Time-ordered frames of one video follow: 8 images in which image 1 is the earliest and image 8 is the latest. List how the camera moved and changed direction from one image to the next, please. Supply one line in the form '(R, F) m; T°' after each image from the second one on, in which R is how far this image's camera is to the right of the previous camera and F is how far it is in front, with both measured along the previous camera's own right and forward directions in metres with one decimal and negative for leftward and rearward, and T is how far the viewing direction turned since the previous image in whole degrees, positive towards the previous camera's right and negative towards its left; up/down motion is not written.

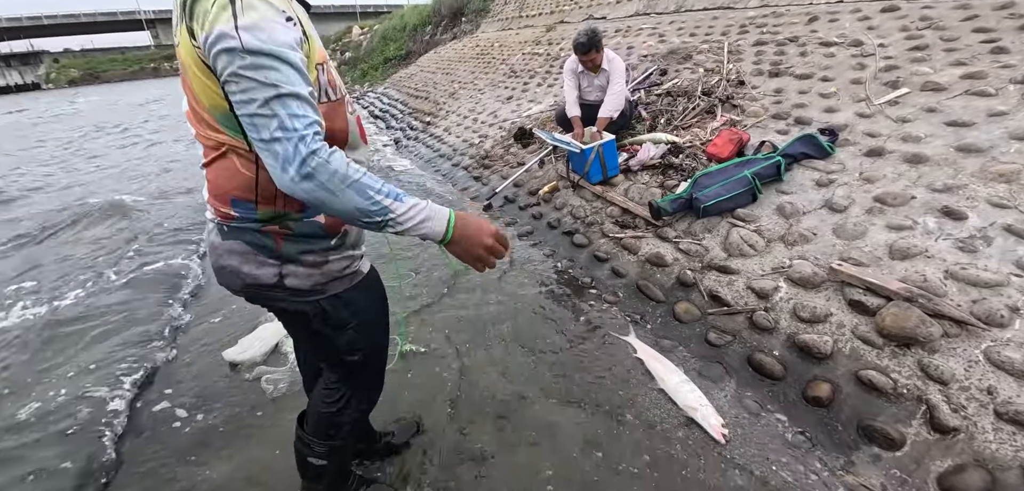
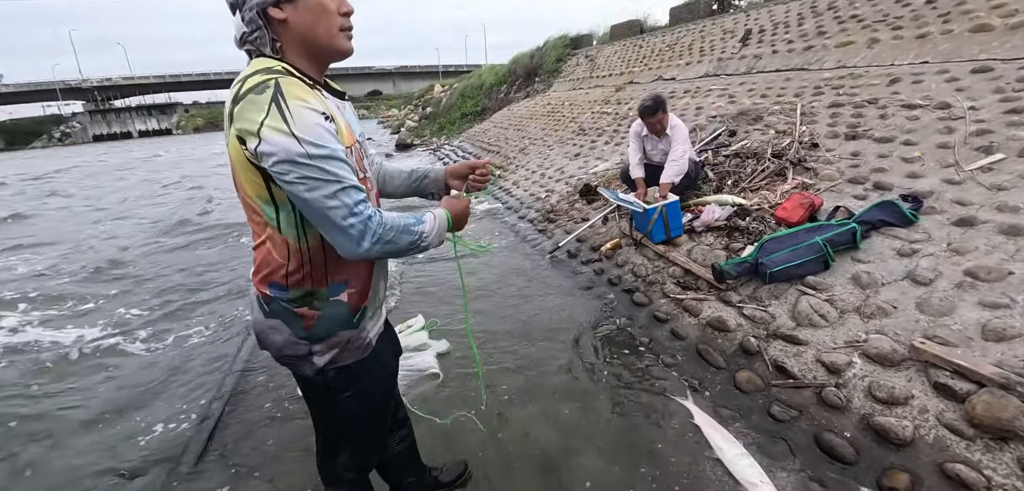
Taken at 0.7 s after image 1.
(0.0, -0.2) m; -8°
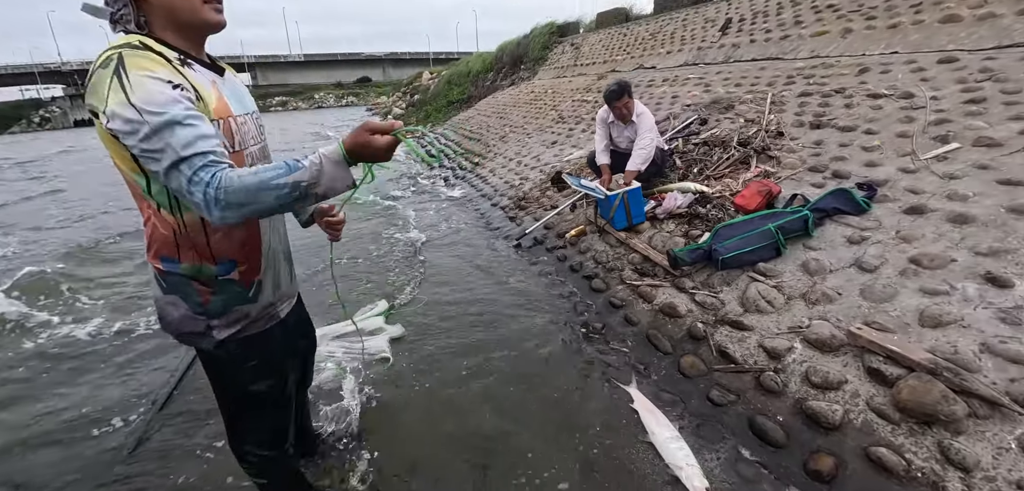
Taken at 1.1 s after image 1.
(+0.3, 0.0) m; +1°
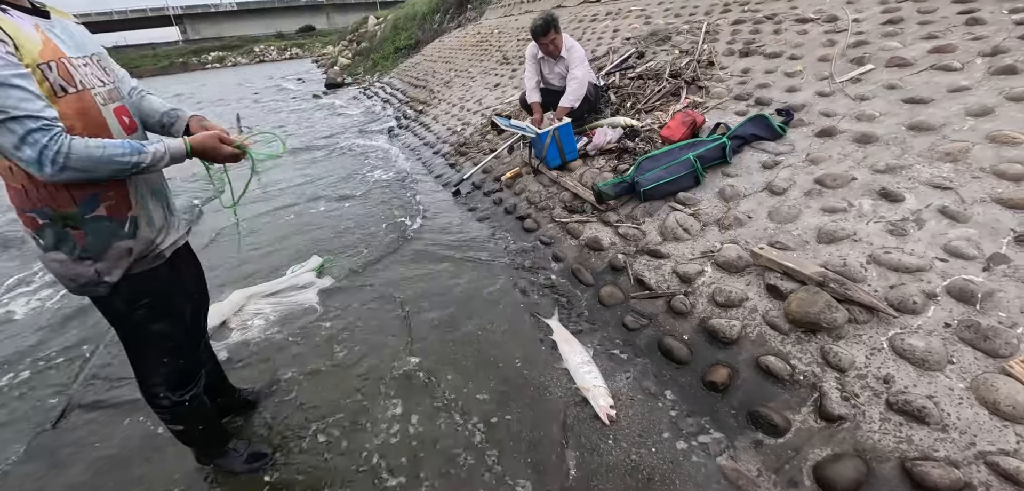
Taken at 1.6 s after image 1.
(+0.4, 0.0) m; +4°
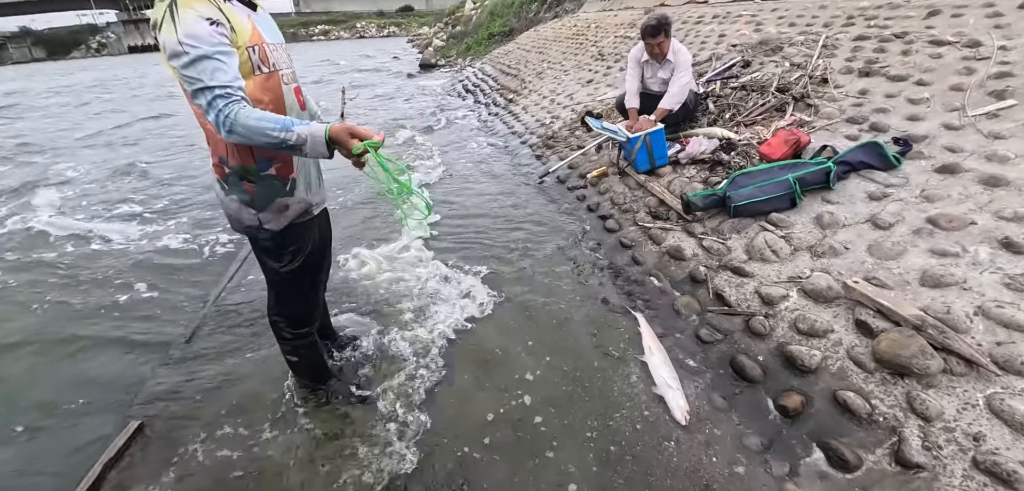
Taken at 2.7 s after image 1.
(-0.2, -0.2) m; -8°
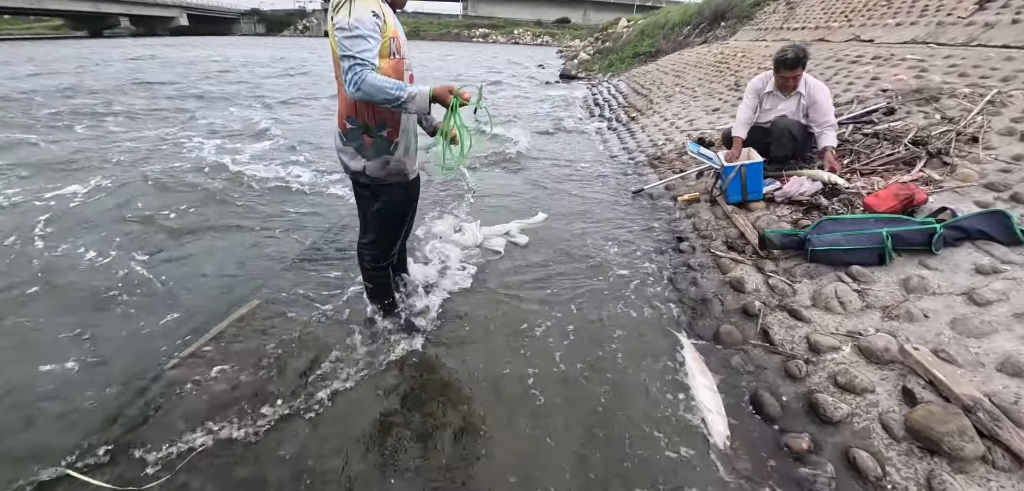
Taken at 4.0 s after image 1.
(+0.4, -0.3) m; -14°
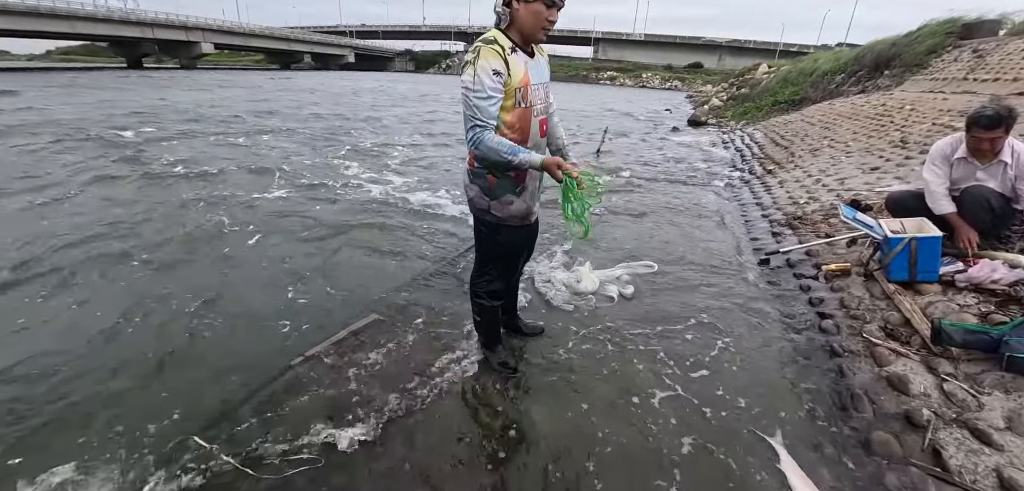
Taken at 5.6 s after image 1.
(-0.1, 0.0) m; -13°
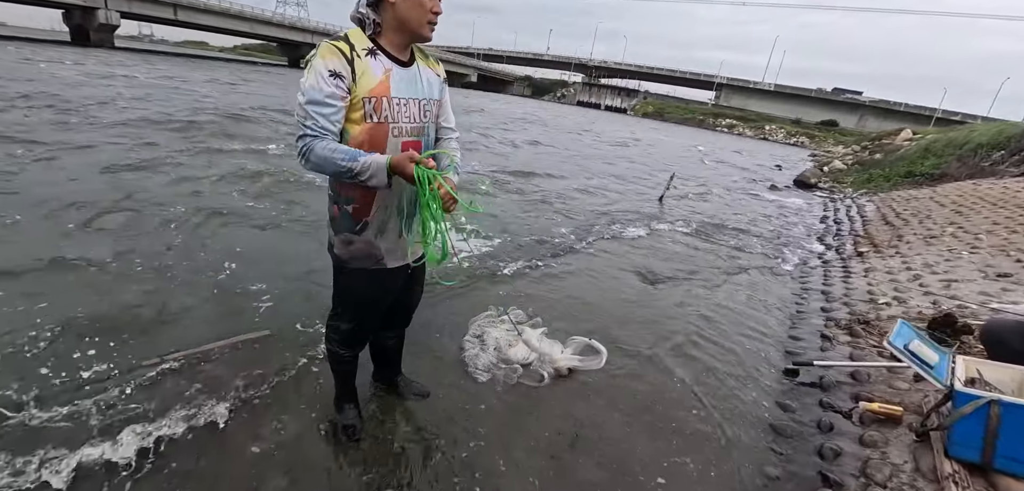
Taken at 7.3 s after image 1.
(+1.2, +0.8) m; -11°
